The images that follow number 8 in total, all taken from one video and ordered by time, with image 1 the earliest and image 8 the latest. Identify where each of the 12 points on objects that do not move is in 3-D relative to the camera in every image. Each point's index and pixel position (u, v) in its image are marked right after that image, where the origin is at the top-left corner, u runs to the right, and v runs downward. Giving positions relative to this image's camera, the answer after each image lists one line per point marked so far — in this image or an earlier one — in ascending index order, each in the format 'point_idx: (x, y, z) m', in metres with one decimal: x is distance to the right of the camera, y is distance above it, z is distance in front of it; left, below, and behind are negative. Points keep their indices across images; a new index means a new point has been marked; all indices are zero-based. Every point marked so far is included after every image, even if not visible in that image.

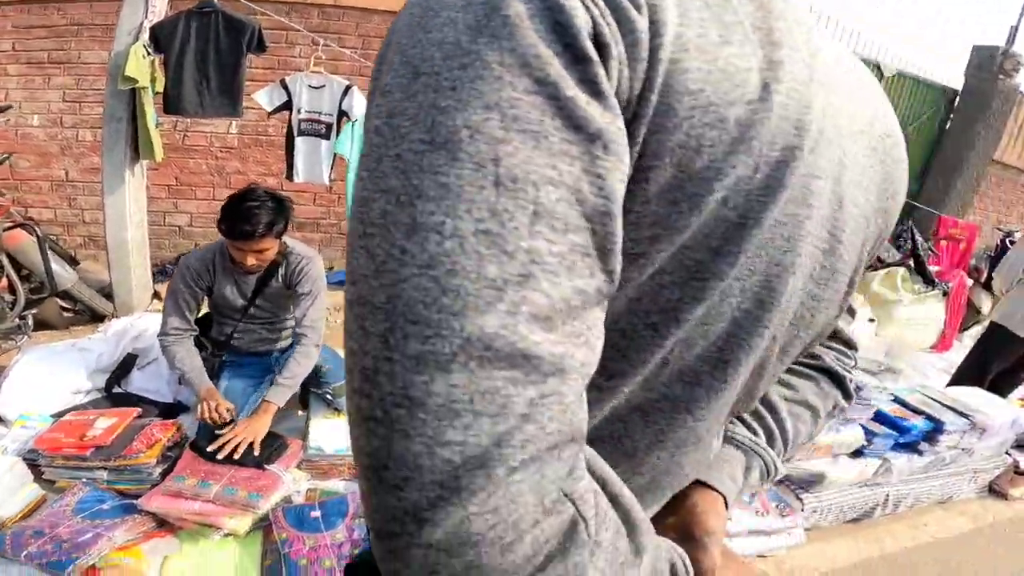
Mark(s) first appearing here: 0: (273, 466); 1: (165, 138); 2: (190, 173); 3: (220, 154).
0: (-1.4, -1.1, +3.4) m
1: (-3.4, +1.3, +6.0) m
2: (-3.2, +1.0, +6.1) m
3: (-2.9, +1.2, +6.1) m
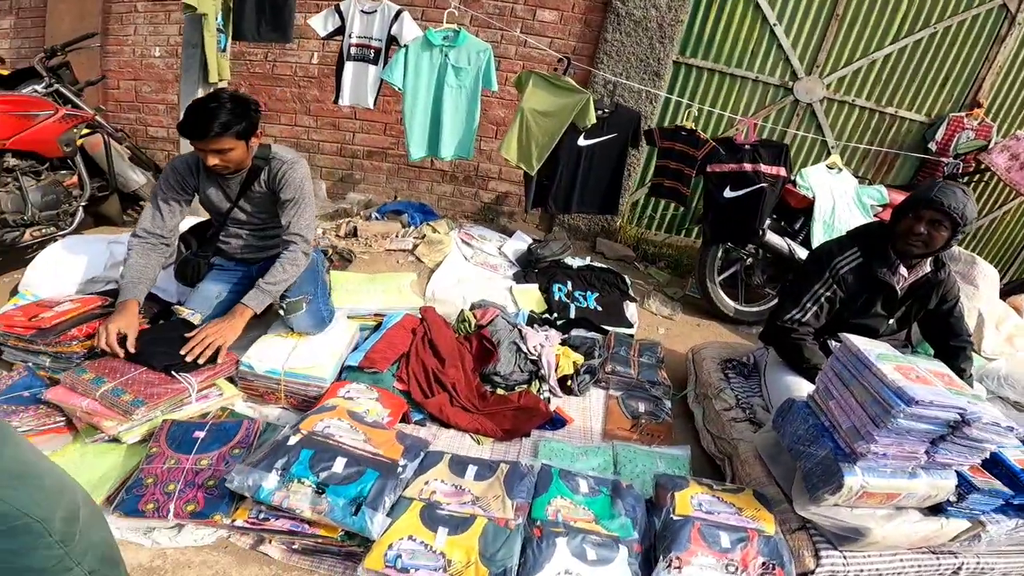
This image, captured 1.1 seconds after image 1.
0: (-1.7, -0.5, +3.1) m
1: (-2.7, +2.3, +5.8) m
2: (-2.5, +2.0, +6.0) m
3: (-2.2, +2.1, +5.9) m
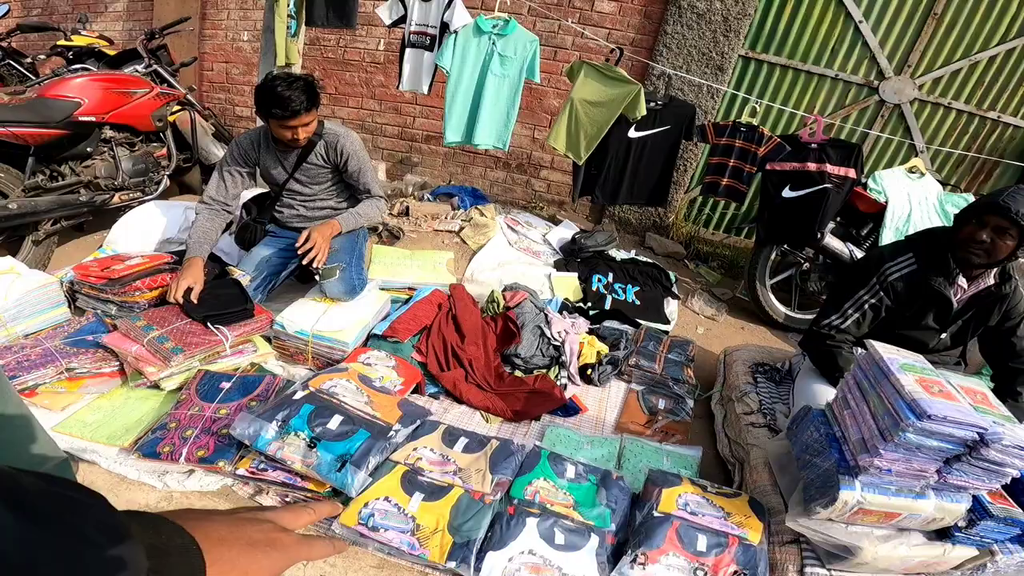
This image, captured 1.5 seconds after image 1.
0: (-1.7, -0.3, +3.4) m
1: (-2.0, +2.6, +6.2) m
2: (-1.9, +2.2, +6.3) m
3: (-1.5, +2.4, +6.2) m
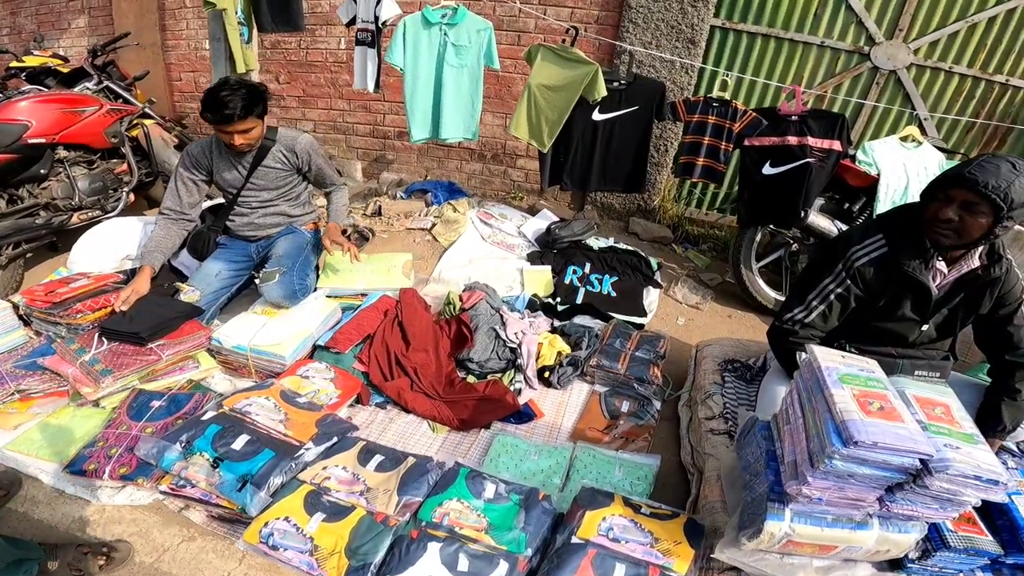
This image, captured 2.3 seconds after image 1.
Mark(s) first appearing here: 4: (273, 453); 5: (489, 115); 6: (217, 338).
0: (-2.0, -0.4, +3.3) m
1: (-2.3, +2.5, +6.1) m
2: (-2.2, +2.2, +6.2) m
3: (-1.8, +2.3, +6.0) m
4: (-1.0, -0.7, +2.4) m
5: (-0.2, +1.7, +5.8) m
6: (-1.7, -0.3, +3.4) m
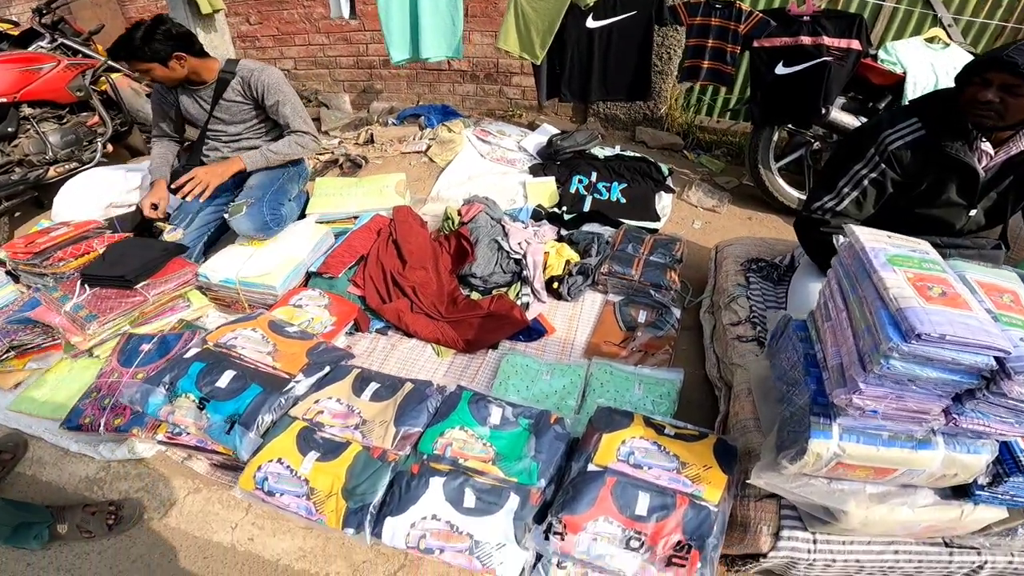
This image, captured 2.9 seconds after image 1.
0: (-2.0, 0.0, +3.1) m
1: (-2.4, +3.1, +5.5) m
2: (-2.2, +2.8, +5.7) m
3: (-1.9, +2.9, +5.5) m
4: (-1.0, -0.4, +2.2) m
5: (-0.2, +2.4, +5.3) m
6: (-1.7, +0.1, +3.2) m
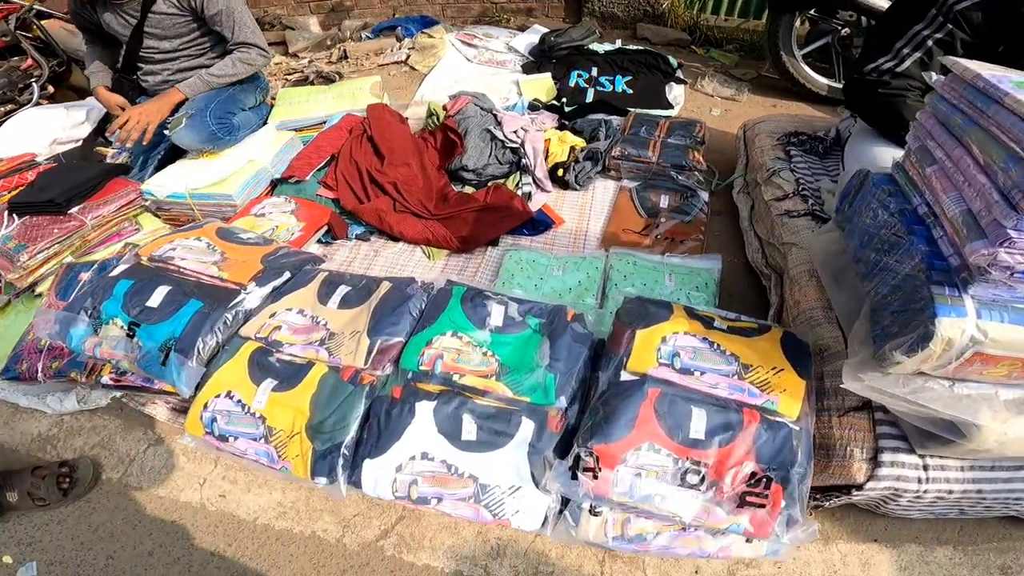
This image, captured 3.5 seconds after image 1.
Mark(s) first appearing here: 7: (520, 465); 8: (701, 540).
0: (-2.0, +0.3, +2.6) m
1: (-2.6, +3.6, +4.7) m
2: (-2.4, +3.4, +4.9) m
3: (-2.1, +3.5, +4.7) m
4: (-1.0, -0.1, +1.8) m
5: (-0.4, +3.0, +4.5) m
6: (-1.7, +0.4, +2.7) m
7: (0.0, -0.5, +1.5) m
8: (+0.5, -0.7, +1.5) m
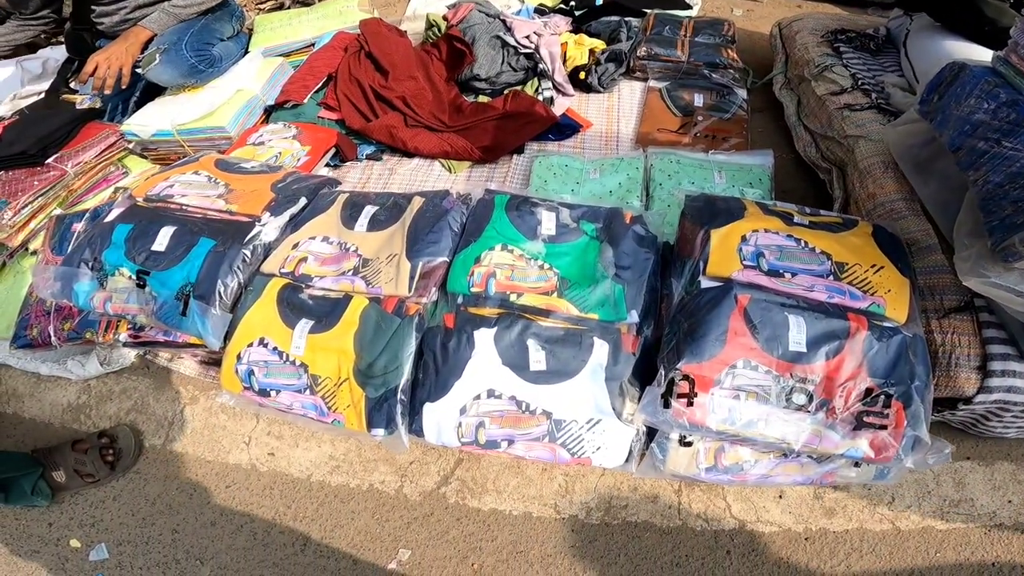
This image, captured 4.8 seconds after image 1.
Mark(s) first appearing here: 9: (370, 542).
0: (-1.9, +0.5, +2.3) m
1: (-2.7, +4.0, +4.1) m
2: (-2.5, +3.8, +4.3) m
3: (-2.2, +3.9, +4.1) m
4: (-0.8, +0.1, +1.6) m
5: (-0.5, +3.5, +4.0) m
6: (-1.6, +0.6, +2.4) m
7: (+0.2, -0.2, +1.3) m
8: (+0.7, -0.4, +1.4) m
9: (-0.4, -0.8, +1.7) m
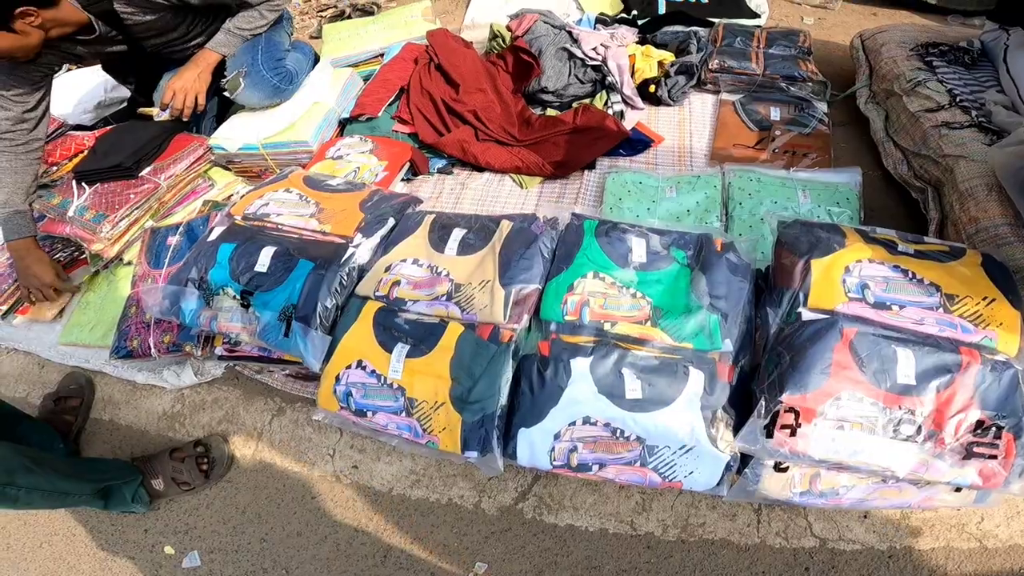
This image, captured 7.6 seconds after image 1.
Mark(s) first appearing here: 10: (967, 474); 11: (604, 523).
0: (-1.6, +0.5, +2.4) m
1: (-2.3, +4.0, +4.2) m
2: (-2.0, +3.8, +4.4) m
3: (-1.7, +3.9, +4.2) m
4: (-0.6, 0.0, +1.6) m
5: (-0.1, +3.5, +4.0) m
6: (-1.3, +0.6, +2.5) m
7: (+0.4, -0.3, +1.3) m
8: (+0.9, -0.5, +1.4) m
9: (-0.2, -0.8, +1.7) m
10: (+1.0, -0.4, +1.3) m
11: (+0.3, -0.7, +1.7) m
